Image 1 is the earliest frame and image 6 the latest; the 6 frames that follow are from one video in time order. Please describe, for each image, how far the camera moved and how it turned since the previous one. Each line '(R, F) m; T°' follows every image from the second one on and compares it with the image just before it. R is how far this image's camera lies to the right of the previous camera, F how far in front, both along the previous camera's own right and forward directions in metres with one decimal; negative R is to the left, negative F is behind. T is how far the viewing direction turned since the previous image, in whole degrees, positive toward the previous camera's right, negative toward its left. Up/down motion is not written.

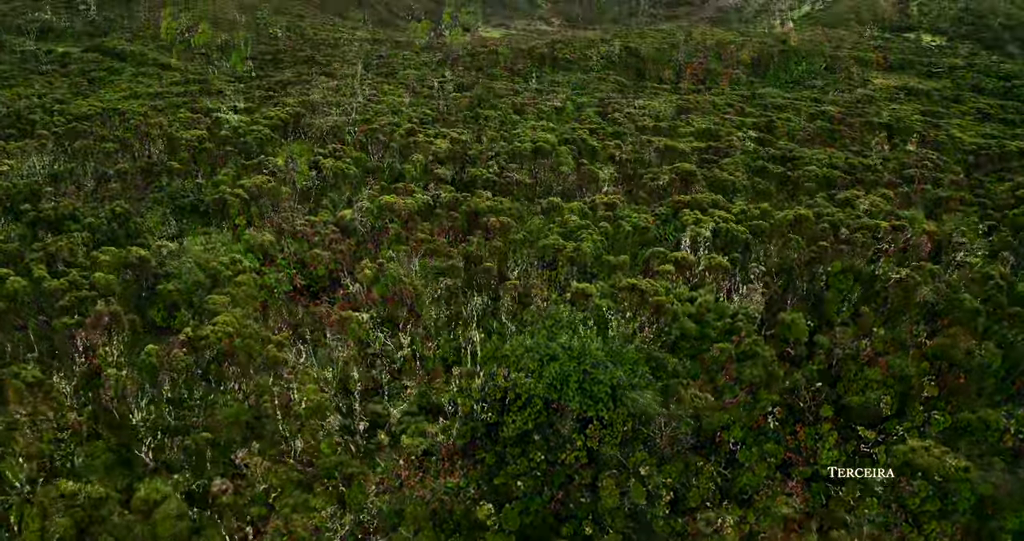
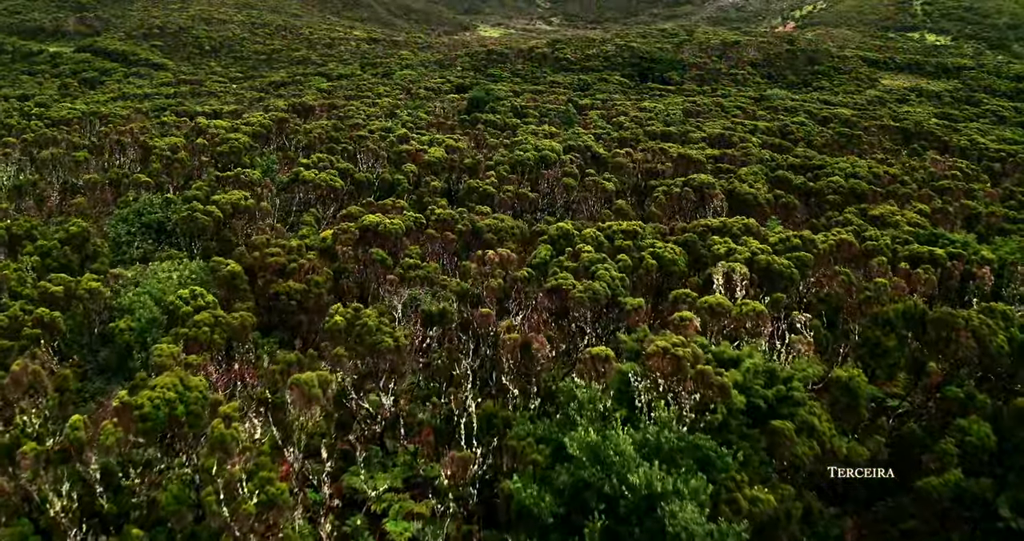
(0.0, +2.0) m; 0°
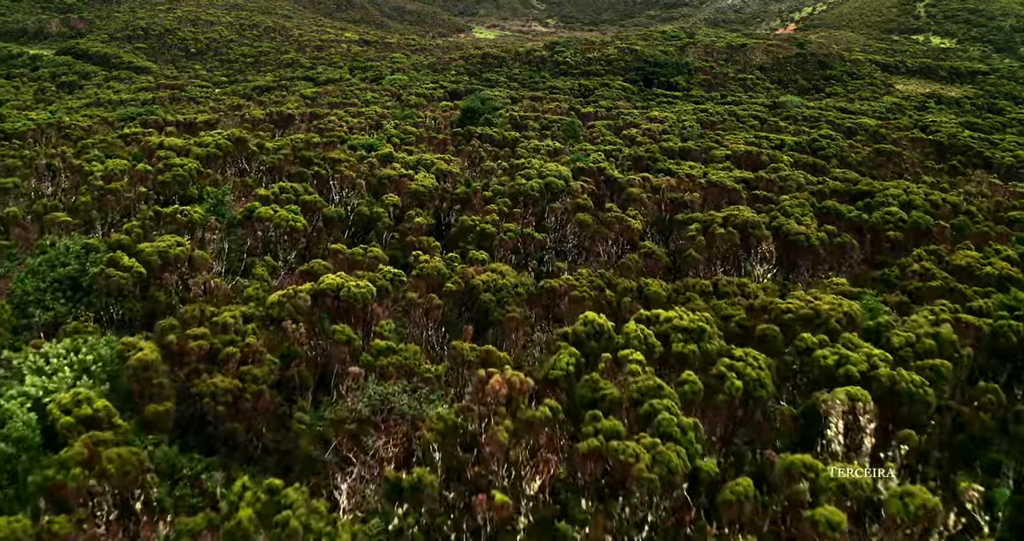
(-0.1, +3.8) m; 0°
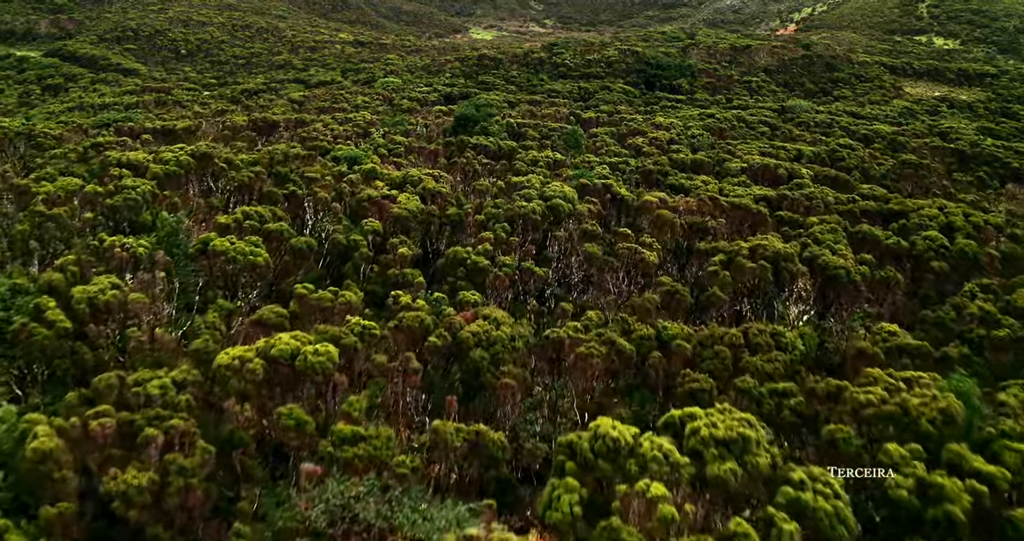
(0.0, +2.3) m; 0°
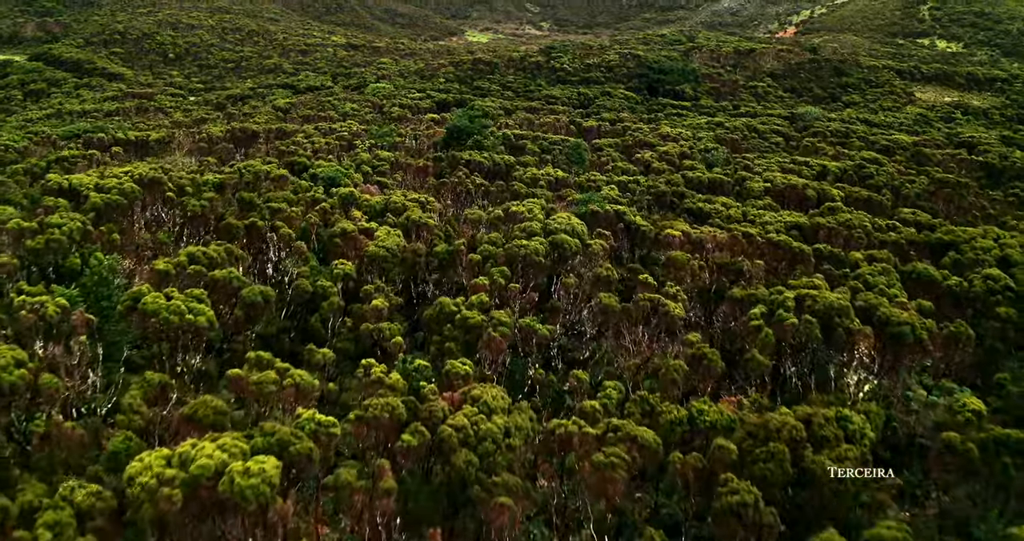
(0.0, +2.6) m; 0°
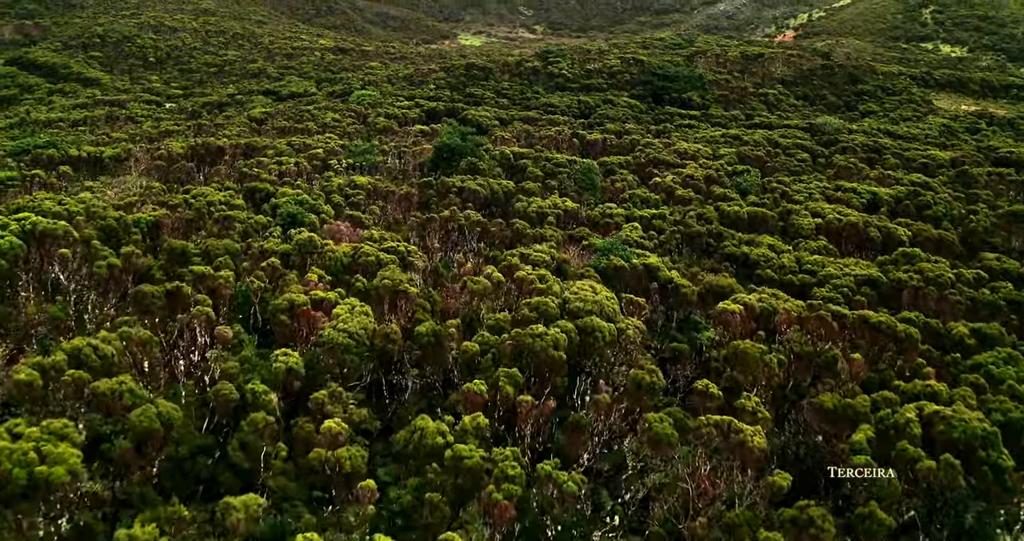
(-0.1, +4.0) m; 0°
